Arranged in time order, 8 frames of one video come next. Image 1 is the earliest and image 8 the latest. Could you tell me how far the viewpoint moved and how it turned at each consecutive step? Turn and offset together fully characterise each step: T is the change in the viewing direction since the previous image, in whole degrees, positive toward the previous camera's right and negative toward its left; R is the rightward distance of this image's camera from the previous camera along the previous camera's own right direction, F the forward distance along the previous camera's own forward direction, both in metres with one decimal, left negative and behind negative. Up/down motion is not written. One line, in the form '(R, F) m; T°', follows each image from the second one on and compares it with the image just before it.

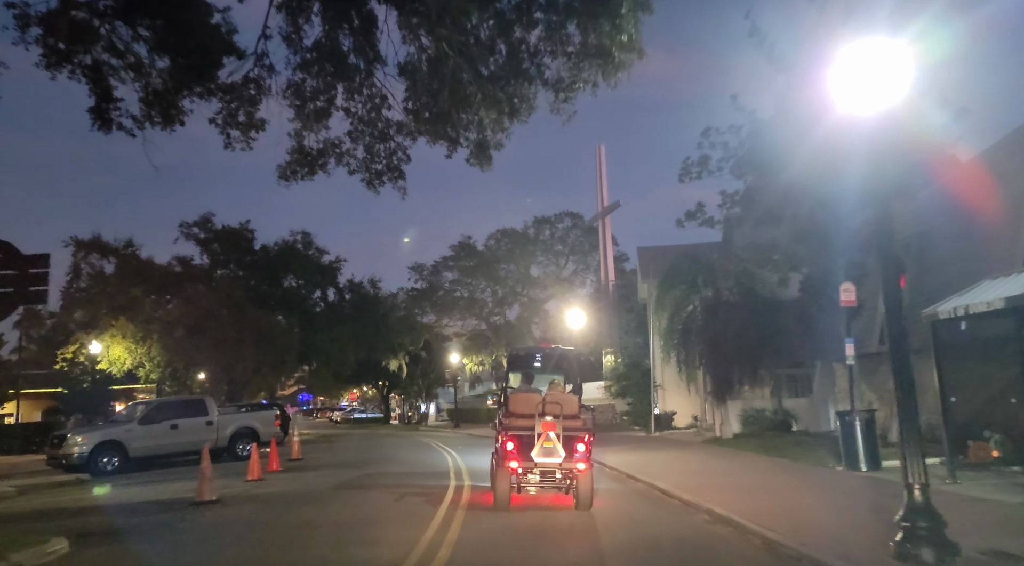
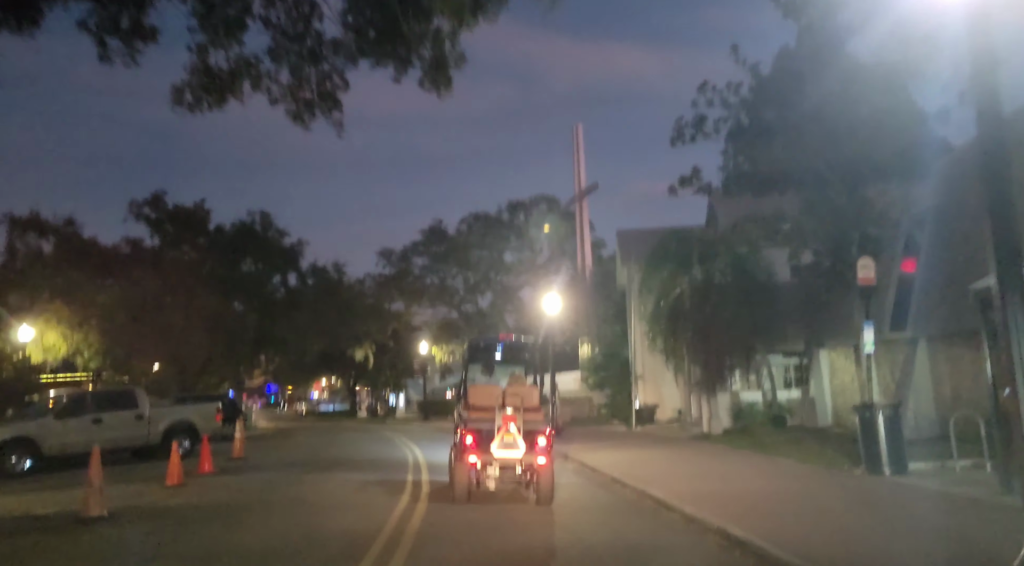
(+0.1, +2.3) m; +2°
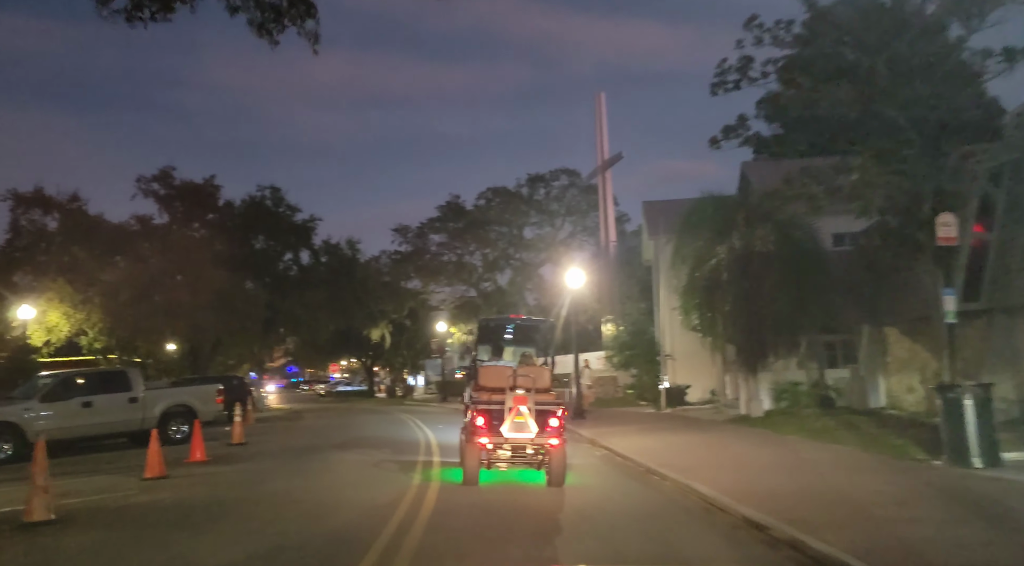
(0.0, +1.7) m; -2°
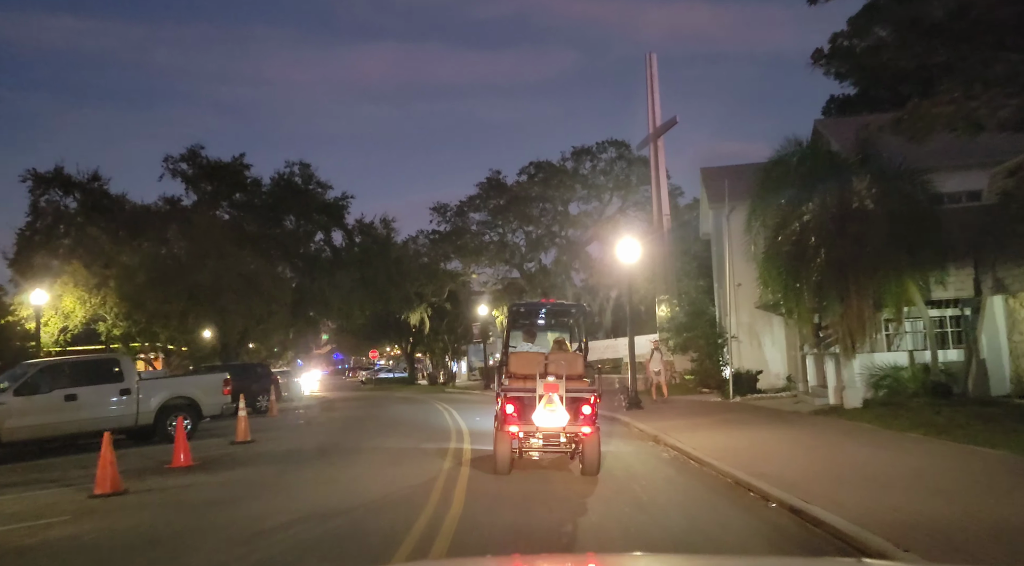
(0.0, +2.9) m; -3°
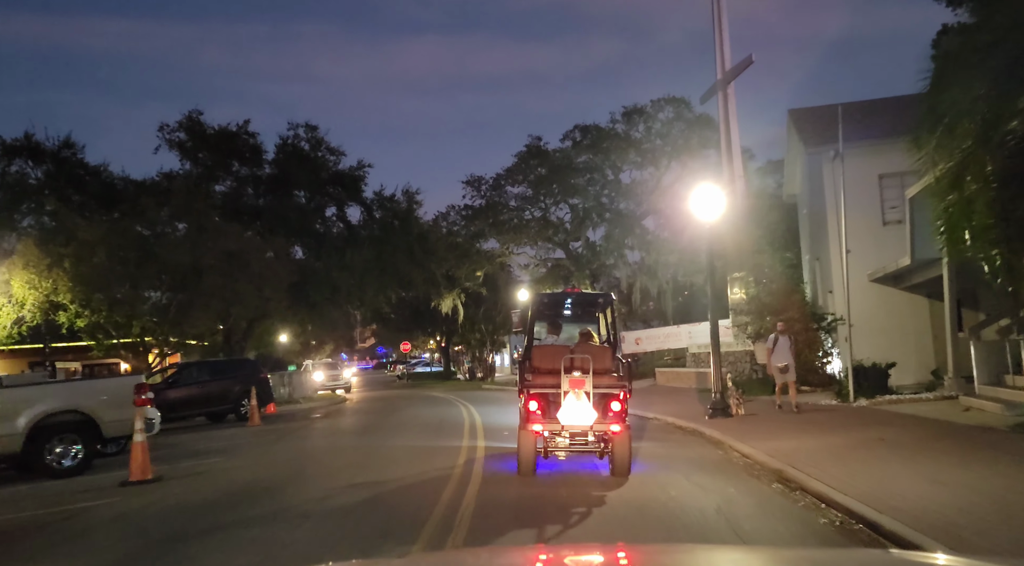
(+0.2, +5.8) m; -4°
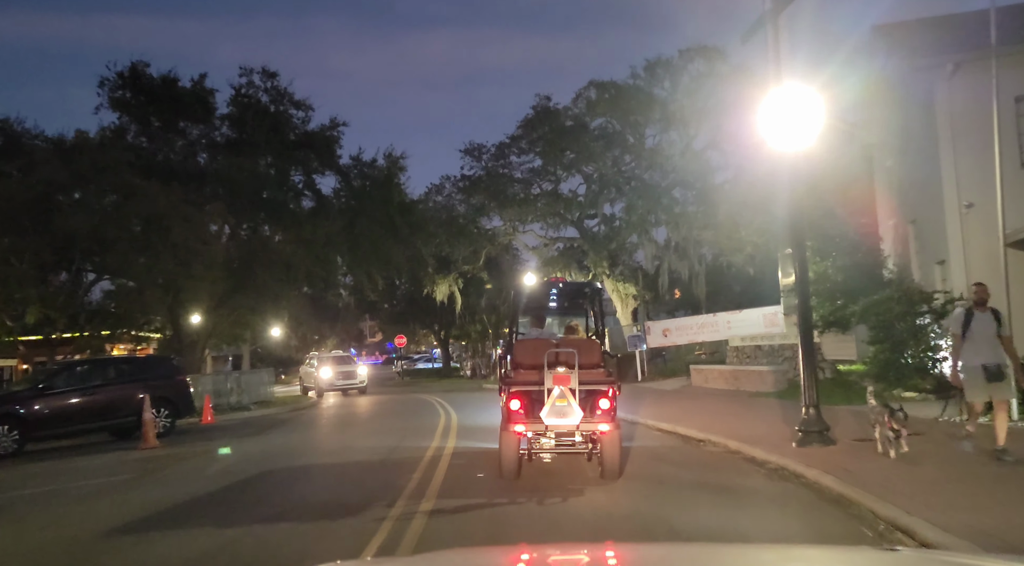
(+0.5, +5.8) m; -1°
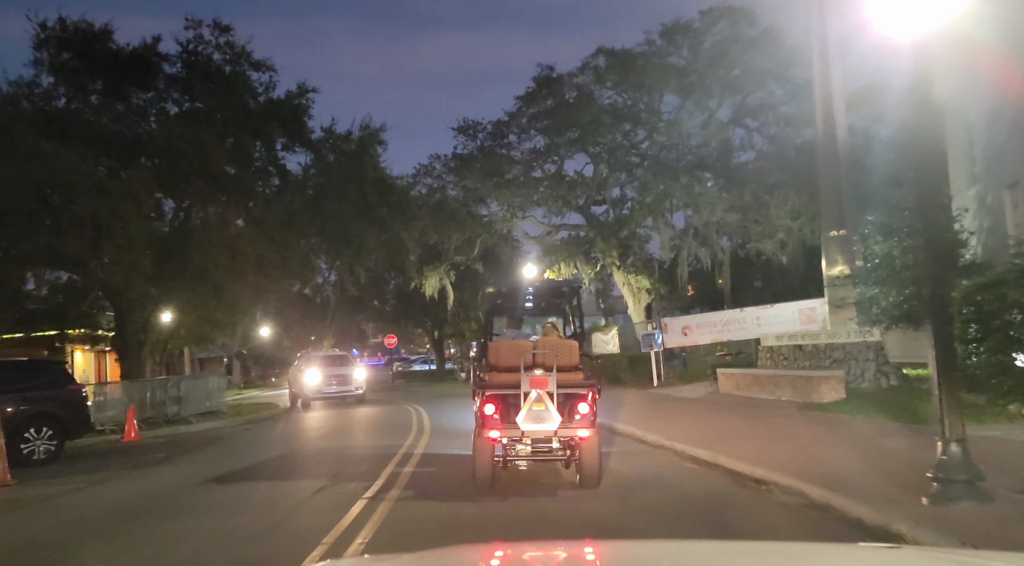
(+0.4, +4.0) m; -1°
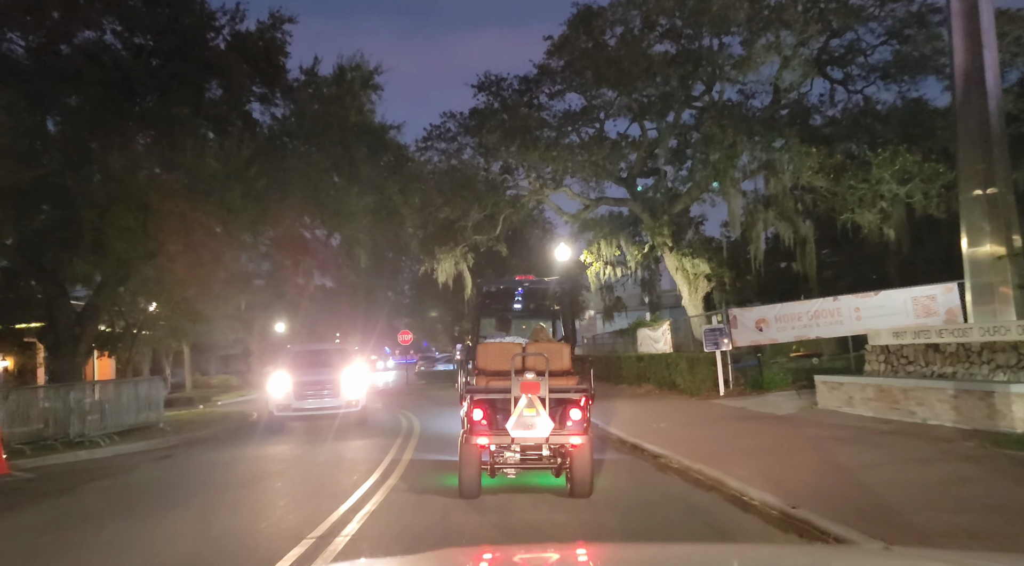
(+0.3, +5.6) m; -3°
